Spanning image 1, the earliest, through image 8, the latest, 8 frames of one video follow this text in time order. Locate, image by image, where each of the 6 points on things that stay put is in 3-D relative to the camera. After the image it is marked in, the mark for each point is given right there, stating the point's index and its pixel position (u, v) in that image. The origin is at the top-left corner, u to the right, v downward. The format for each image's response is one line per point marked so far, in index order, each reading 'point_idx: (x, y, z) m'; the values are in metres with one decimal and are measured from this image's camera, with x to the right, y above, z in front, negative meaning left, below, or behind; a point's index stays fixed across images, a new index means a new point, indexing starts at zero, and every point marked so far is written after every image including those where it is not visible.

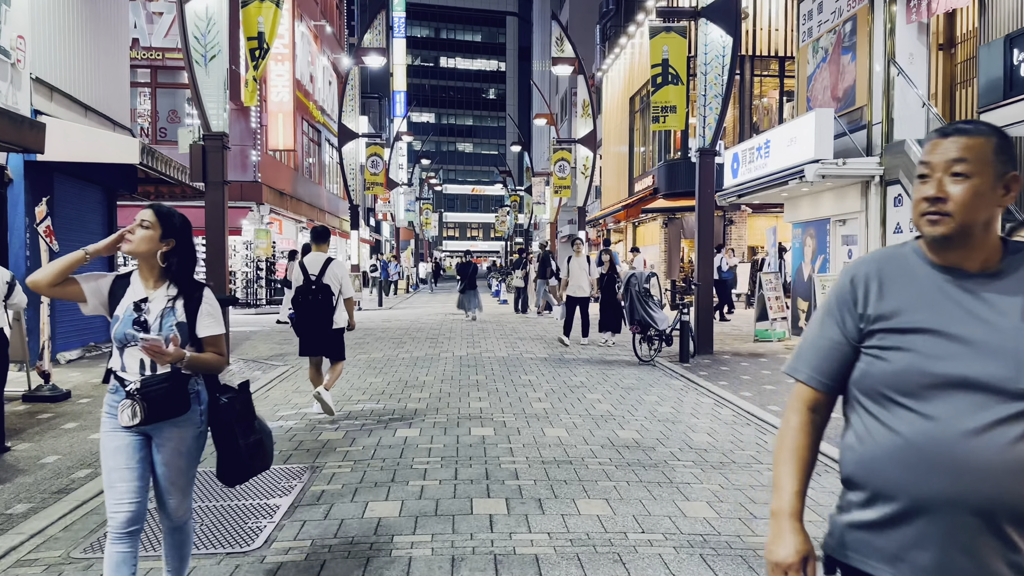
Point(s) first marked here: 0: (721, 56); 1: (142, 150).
0: (+3.3, +3.7, +12.7) m
1: (-5.0, +1.9, +10.8) m
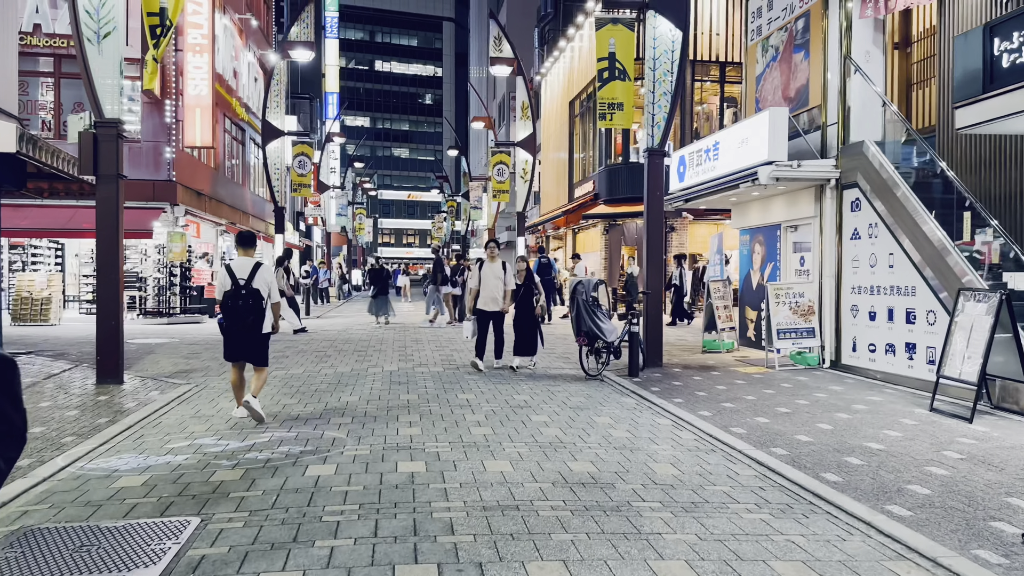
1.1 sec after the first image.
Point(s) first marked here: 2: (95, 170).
0: (+2.4, +3.6, +12.0) m
1: (-5.8, +1.8, +9.4) m
2: (-5.1, +1.4, +9.8) m
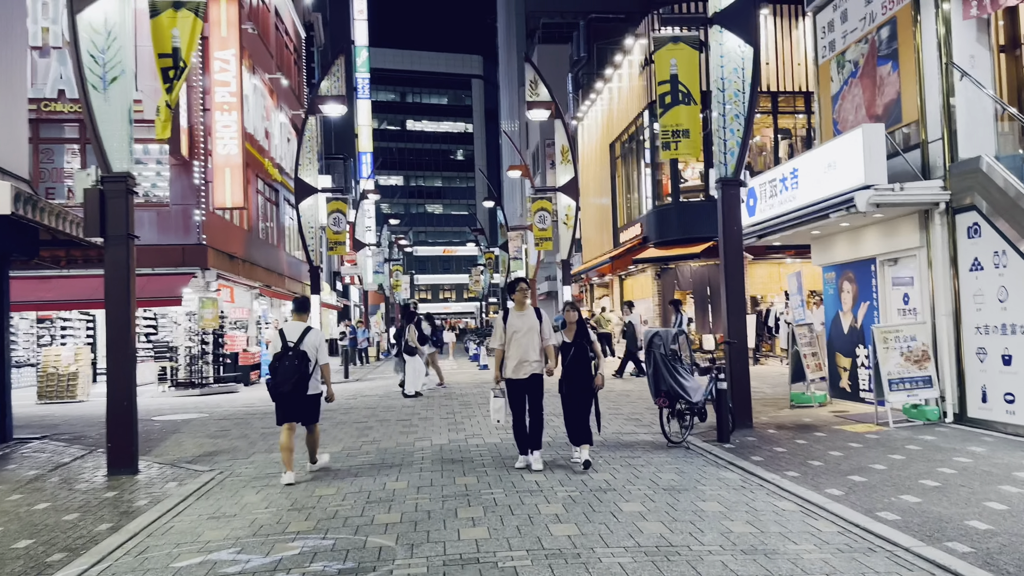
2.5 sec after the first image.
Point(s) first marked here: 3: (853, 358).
0: (+3.1, +2.9, +10.6) m
1: (-5.1, +1.0, +8.3) m
2: (-4.4, +0.6, +8.6) m
3: (+5.1, -1.1, +12.1) m
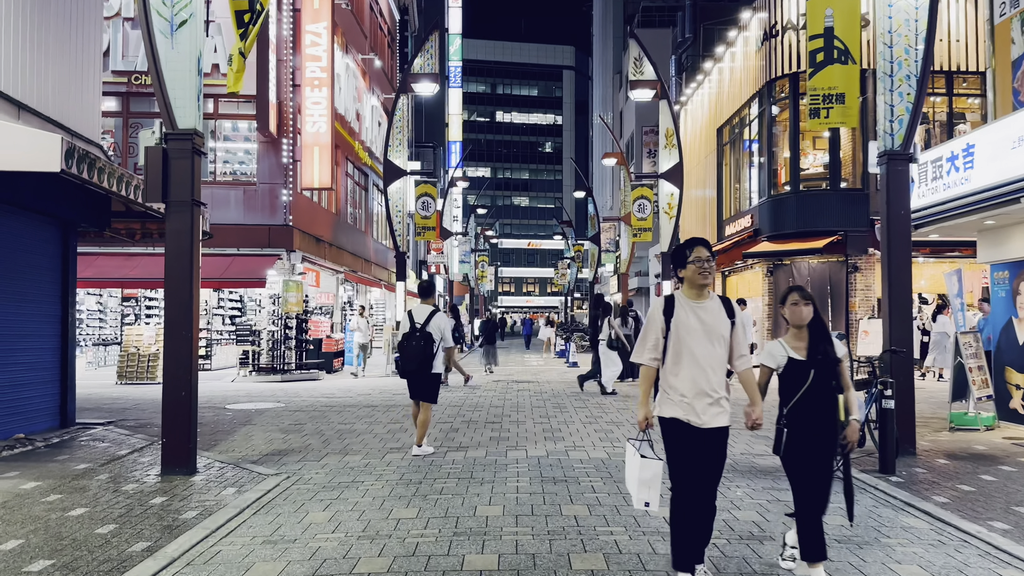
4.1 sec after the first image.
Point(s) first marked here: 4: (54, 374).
0: (+4.4, +3.0, +8.8) m
1: (-4.0, +1.2, +7.3) m
2: (-3.3, +0.9, +7.6) m
3: (+6.5, -1.1, +10.0) m
4: (-5.7, -1.1, +9.8) m
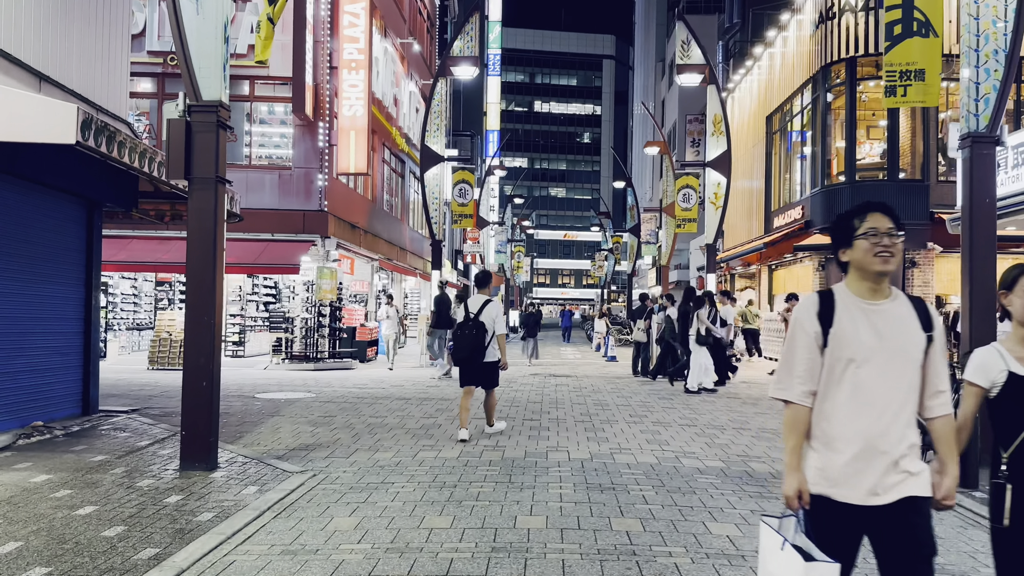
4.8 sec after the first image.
0: (+4.9, +3.0, +7.9) m
1: (-3.6, +1.4, +6.9) m
2: (-2.9, +1.0, +7.1) m
3: (+7.0, -1.1, +9.1) m
4: (-5.2, -0.8, +9.5) m
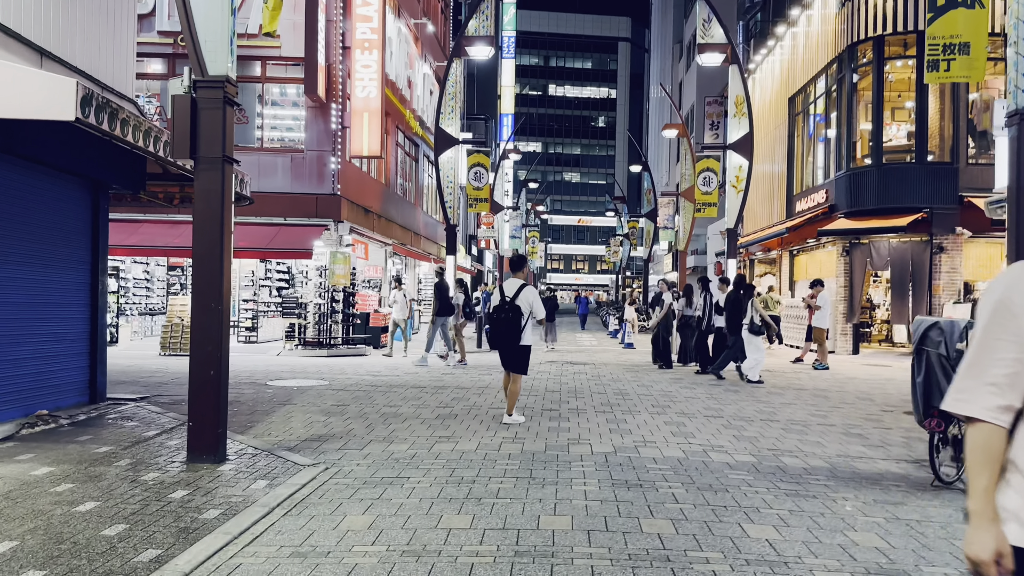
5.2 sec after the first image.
0: (+5.1, +3.1, +7.4) m
1: (-3.4, +1.5, +6.6) m
2: (-2.7, +1.2, +6.8) m
3: (+7.2, -0.9, +8.6) m
4: (-5.0, -0.7, +9.2) m
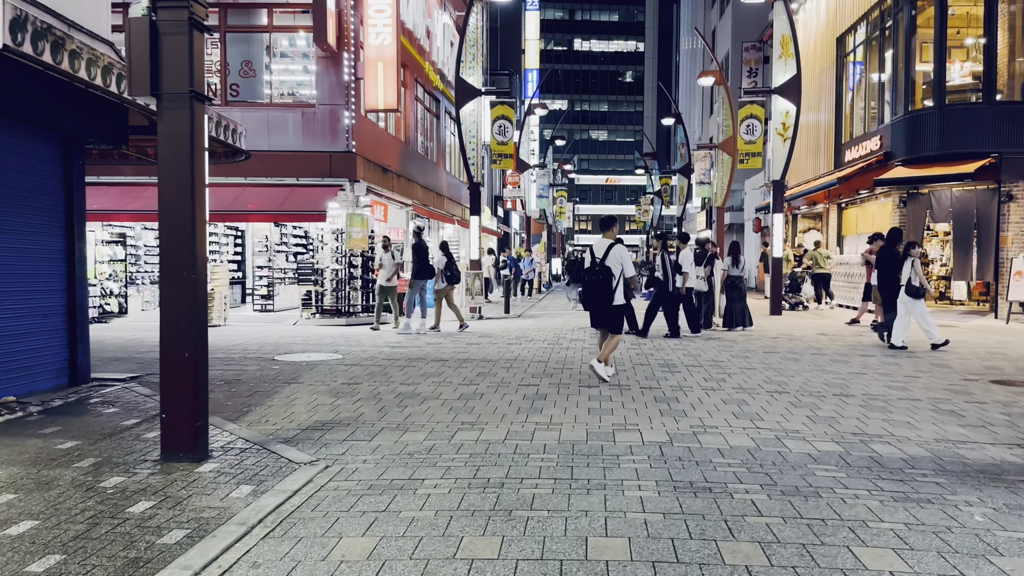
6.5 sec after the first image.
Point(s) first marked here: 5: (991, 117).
0: (+5.3, +3.5, +5.9) m
1: (-3.2, +1.7, +5.4) m
2: (-2.5, +1.4, +5.6) m
3: (+7.5, -0.4, +7.2) m
4: (-4.6, -0.3, +8.2) m
5: (+10.3, +3.7, +17.3) m
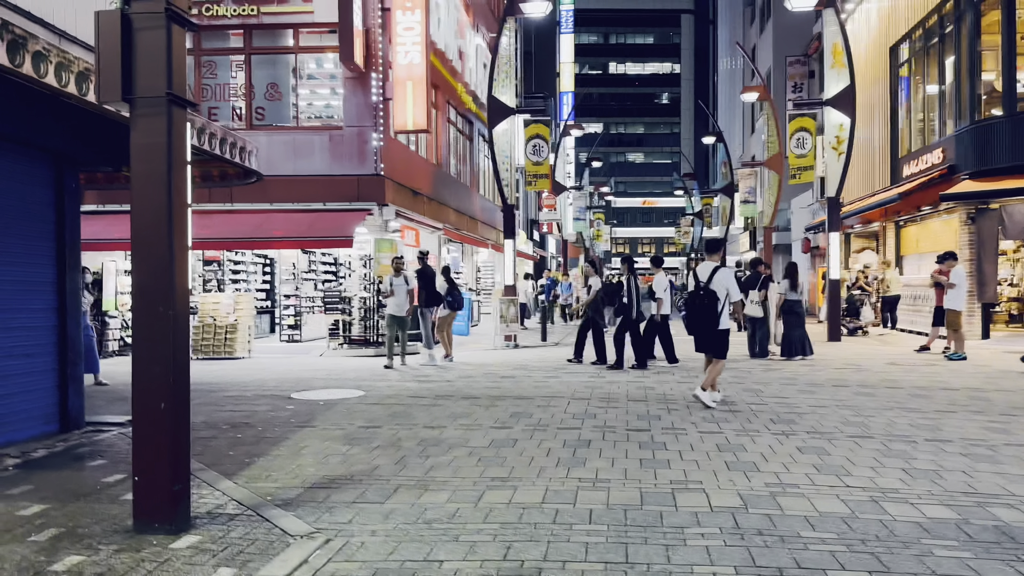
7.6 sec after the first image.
0: (+5.5, +3.4, +4.8) m
1: (-3.0, +1.5, +4.6) m
2: (-2.3, +1.2, +4.7) m
3: (+7.8, -0.6, +5.9) m
4: (-4.3, -0.7, +7.4) m
5: (+11.1, +3.3, +15.9) m
